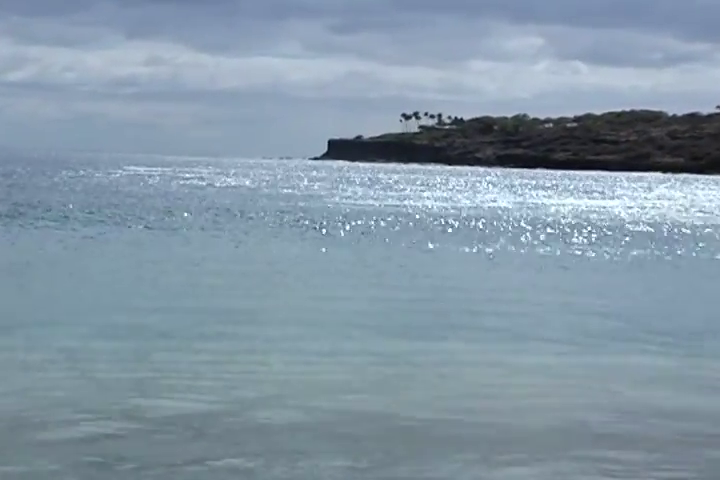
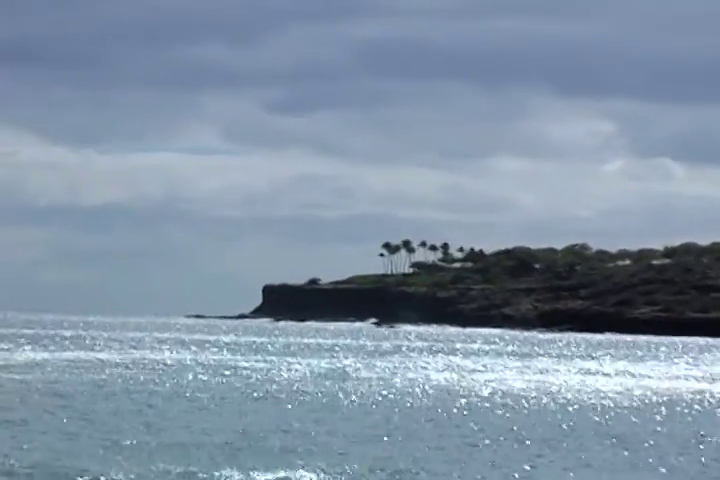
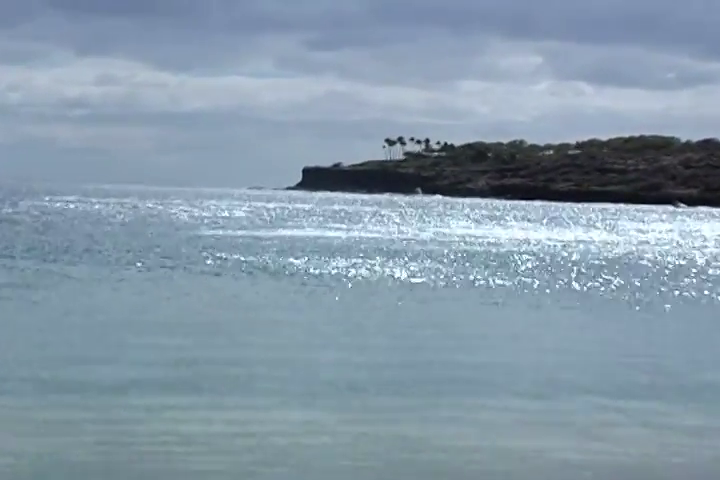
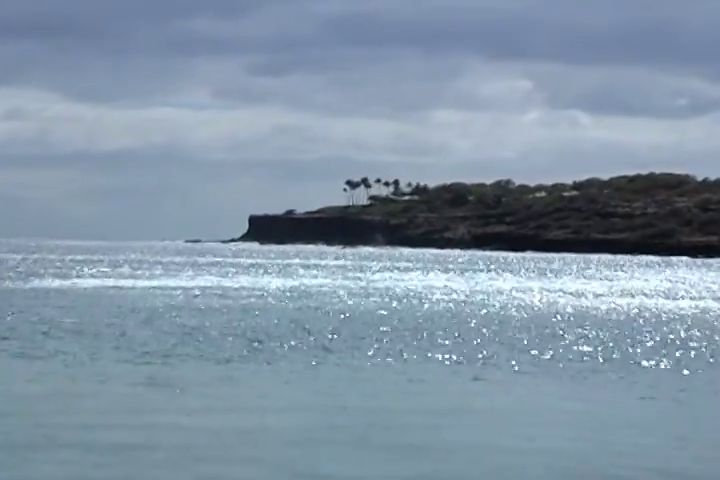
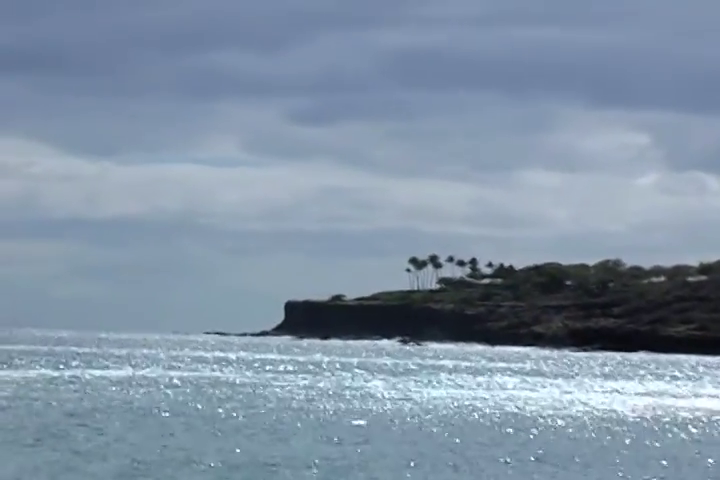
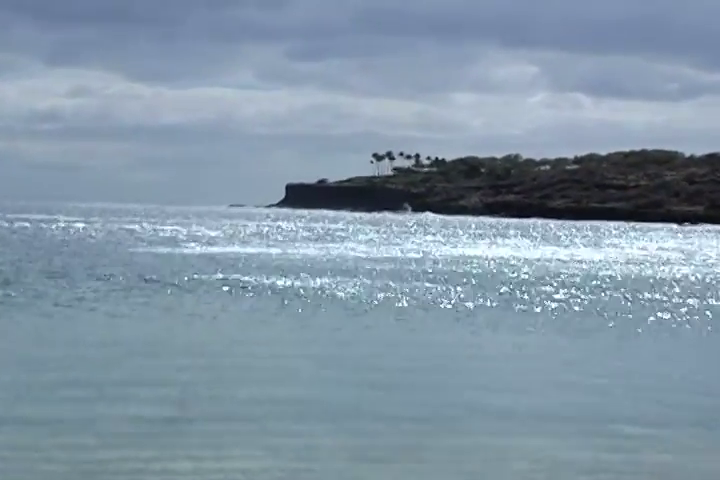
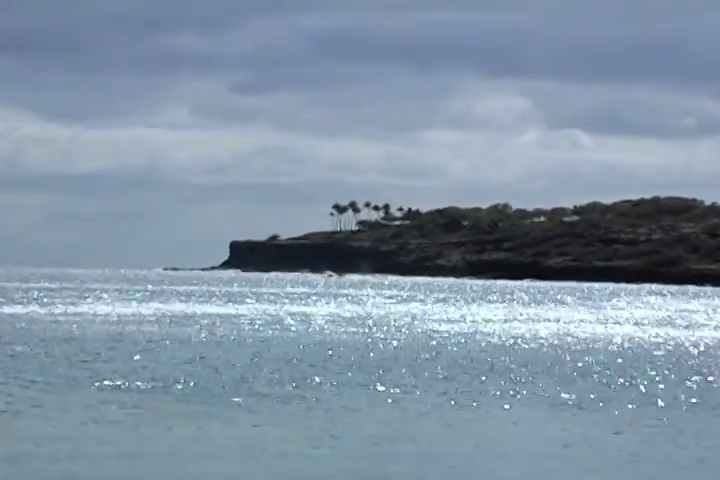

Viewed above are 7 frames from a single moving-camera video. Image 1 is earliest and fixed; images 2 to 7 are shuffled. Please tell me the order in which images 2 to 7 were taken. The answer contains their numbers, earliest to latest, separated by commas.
3, 6, 4, 7, 2, 5
